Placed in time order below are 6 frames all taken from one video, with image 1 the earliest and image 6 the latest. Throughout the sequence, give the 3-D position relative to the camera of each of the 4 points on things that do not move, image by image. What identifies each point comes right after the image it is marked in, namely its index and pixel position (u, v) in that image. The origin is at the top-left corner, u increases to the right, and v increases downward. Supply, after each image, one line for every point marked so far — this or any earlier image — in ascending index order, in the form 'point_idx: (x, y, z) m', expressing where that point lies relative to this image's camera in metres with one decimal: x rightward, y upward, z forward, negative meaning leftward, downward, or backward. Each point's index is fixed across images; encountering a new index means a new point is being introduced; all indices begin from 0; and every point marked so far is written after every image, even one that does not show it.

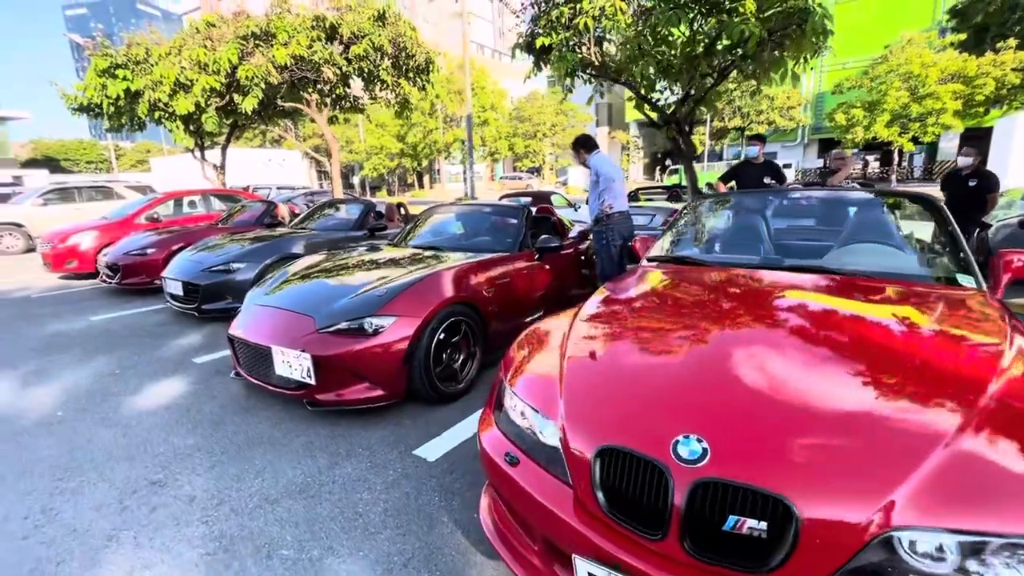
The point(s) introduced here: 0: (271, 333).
0: (-1.5, -0.3, +3.0) m
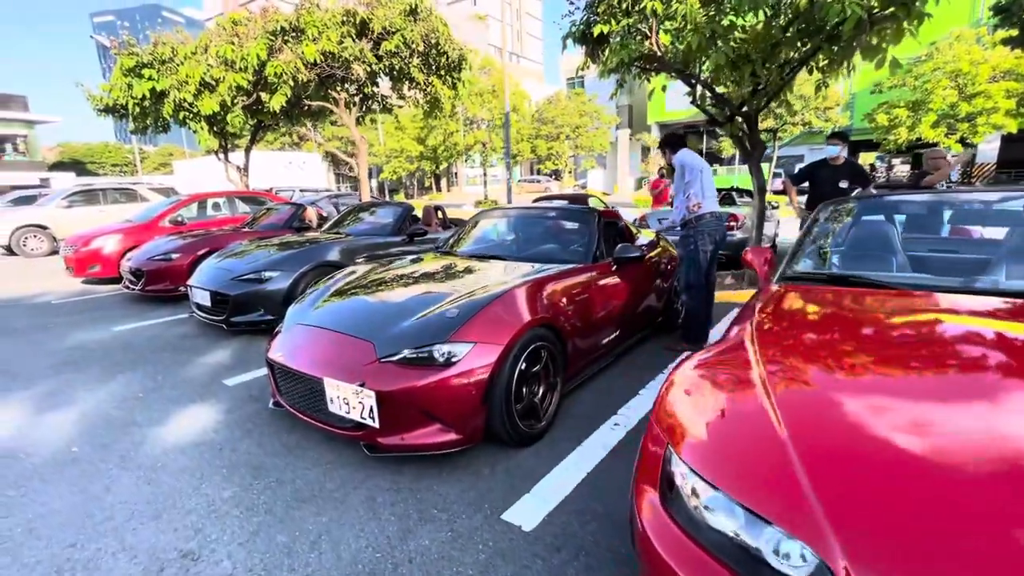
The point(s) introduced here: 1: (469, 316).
0: (-1.0, -0.4, +2.5) m
1: (-0.2, -0.2, +2.5) m
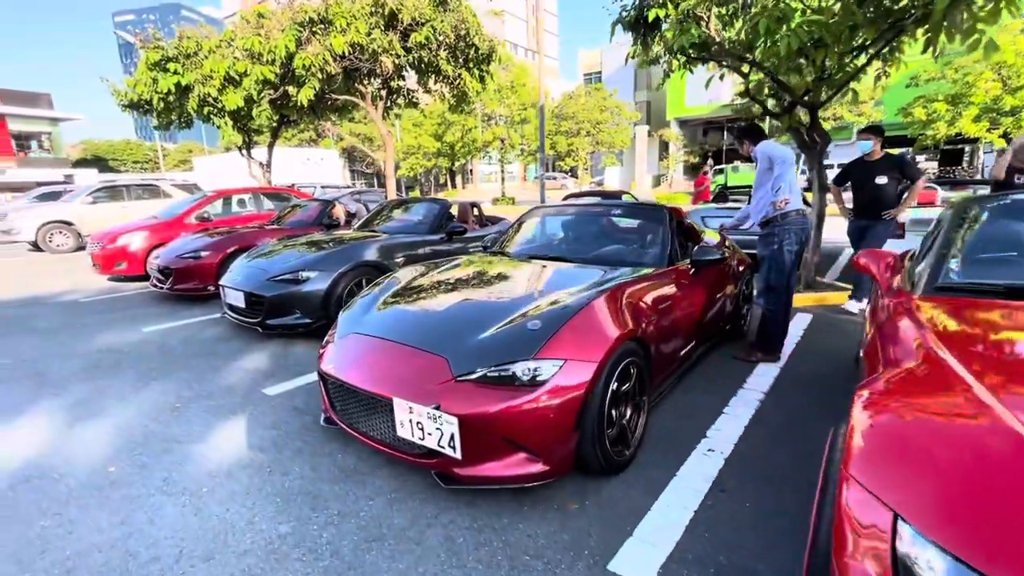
0: (-0.6, -0.4, +2.2) m
1: (+0.2, -0.2, +2.2) m
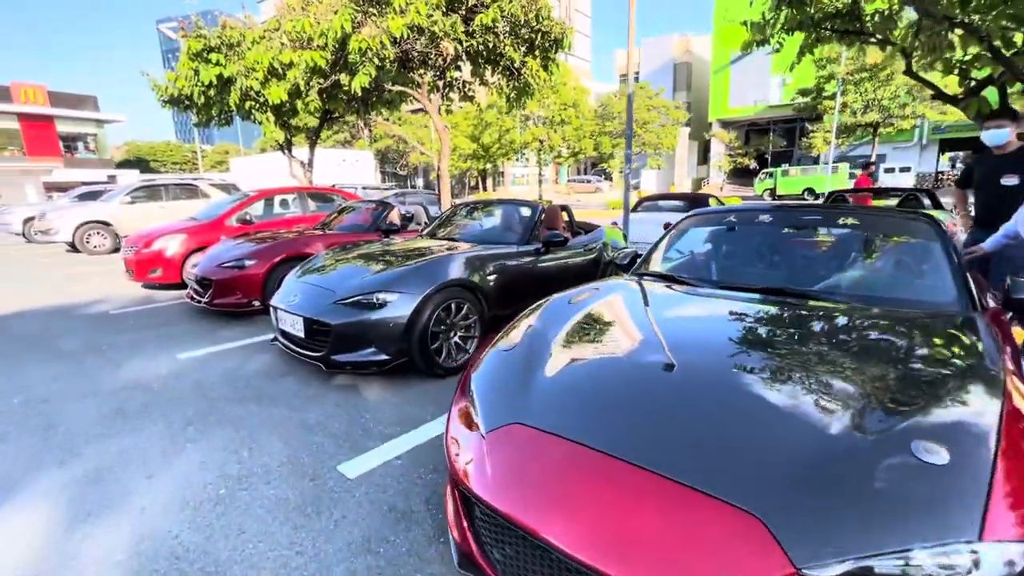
0: (+0.3, -0.6, +1.2) m
1: (+1.1, -0.4, +1.1) m
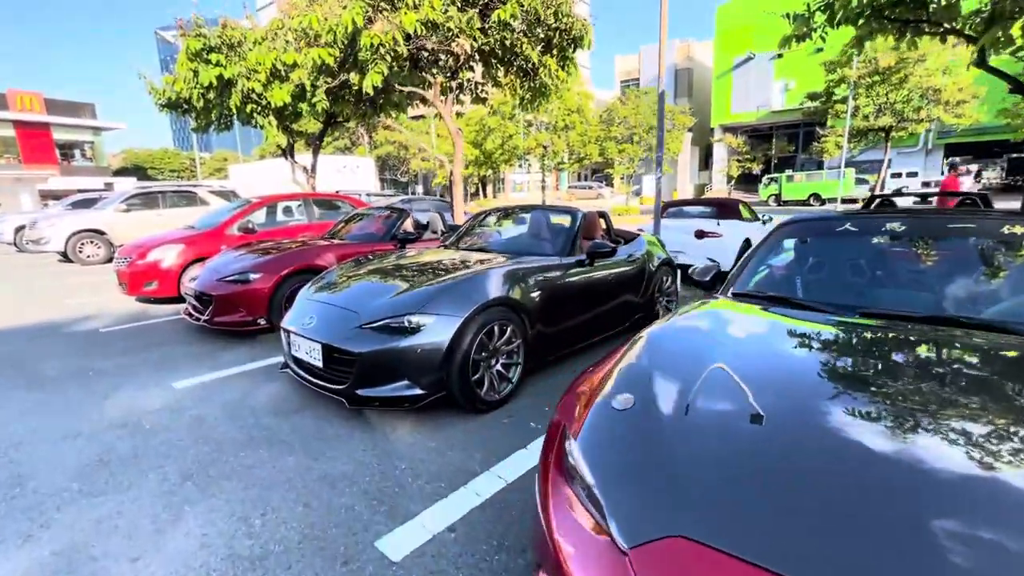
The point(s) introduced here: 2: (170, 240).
0: (+0.6, -0.7, +0.6) m
1: (+1.4, -0.5, +0.6) m
2: (-4.8, +0.7, +6.7) m
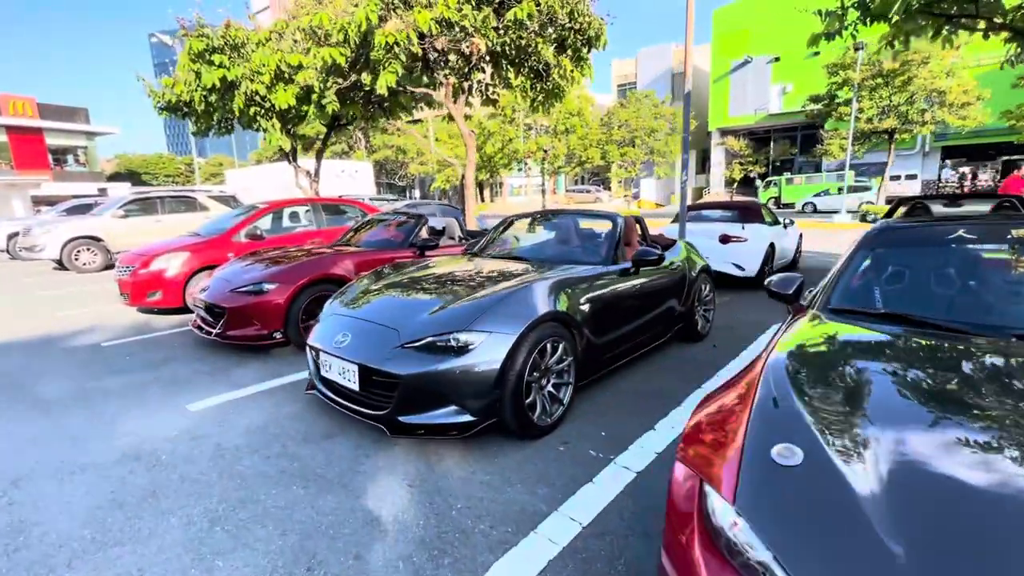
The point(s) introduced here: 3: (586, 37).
0: (+1.0, -0.8, +0.4) m
1: (+1.8, -0.5, +0.3) m
2: (-4.5, +0.5, +6.4) m
3: (+1.3, +4.4, +8.4) m
